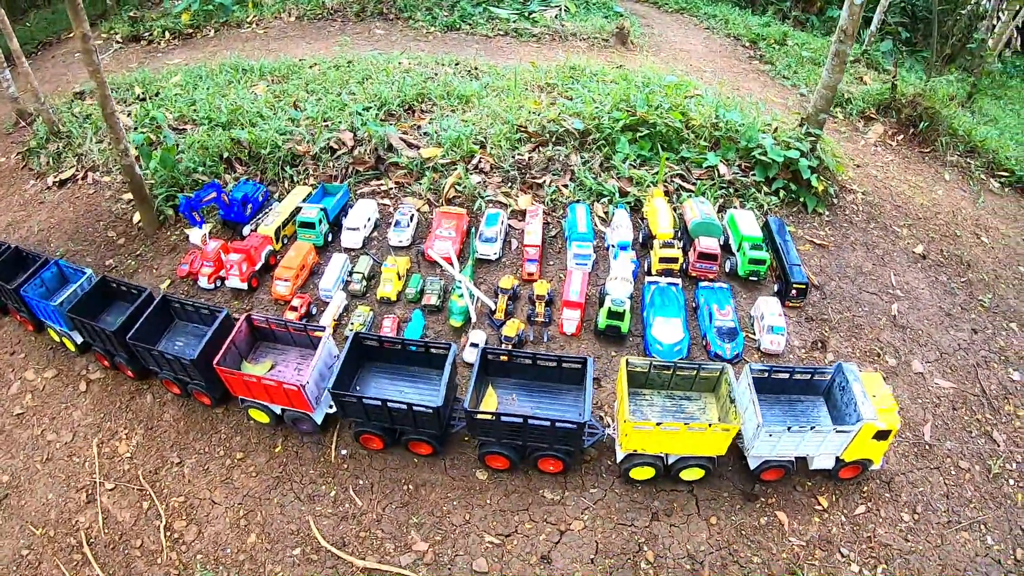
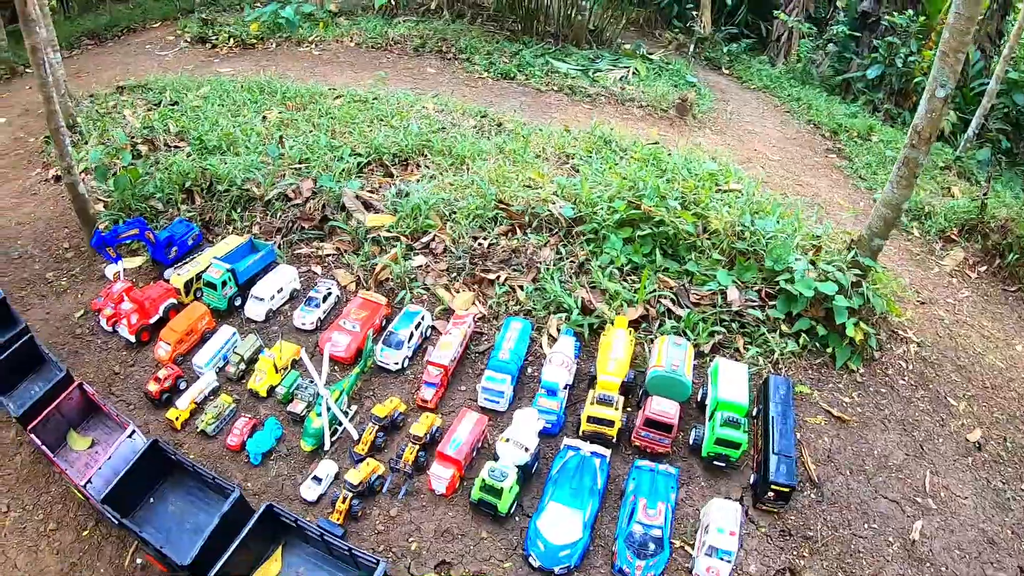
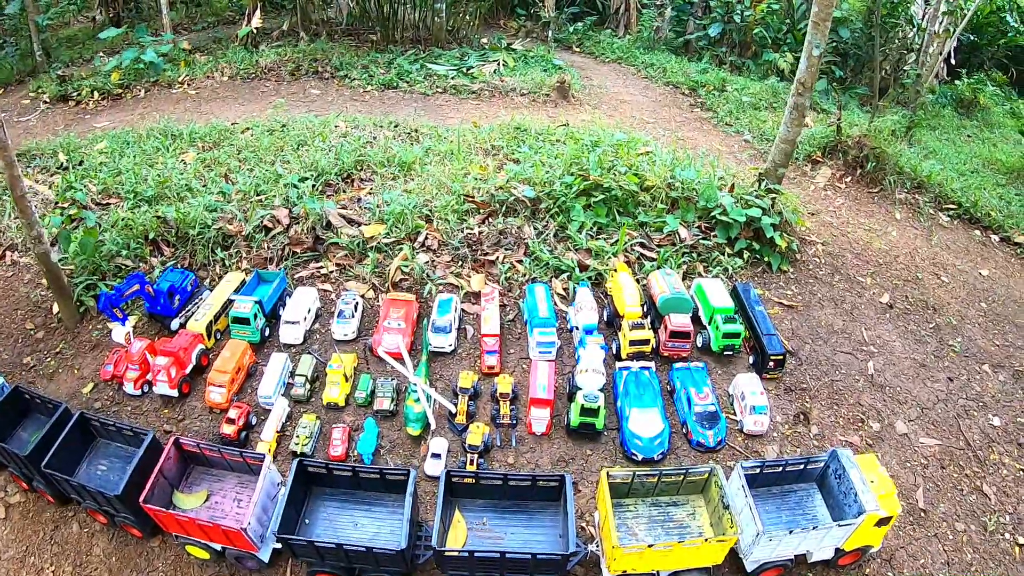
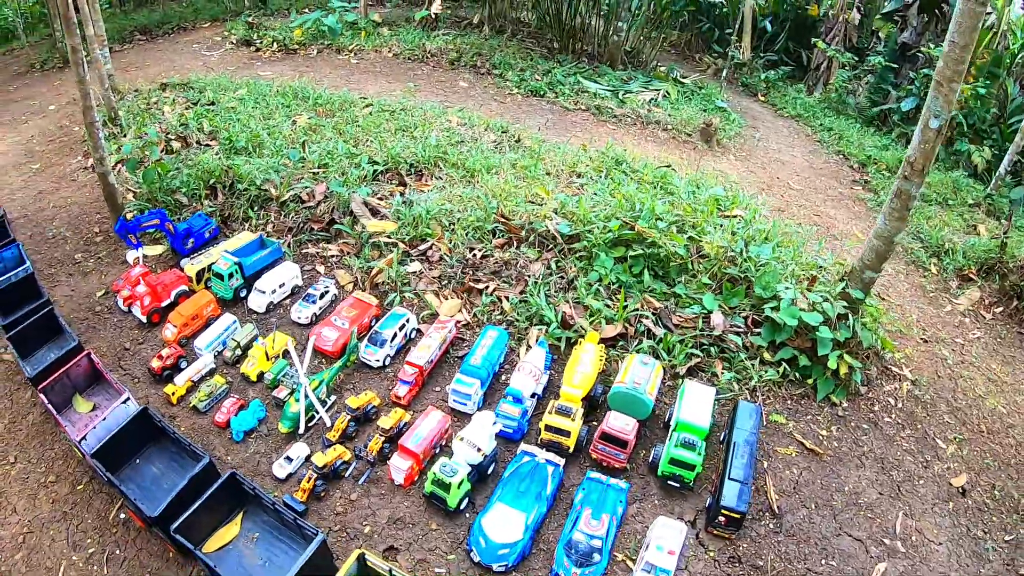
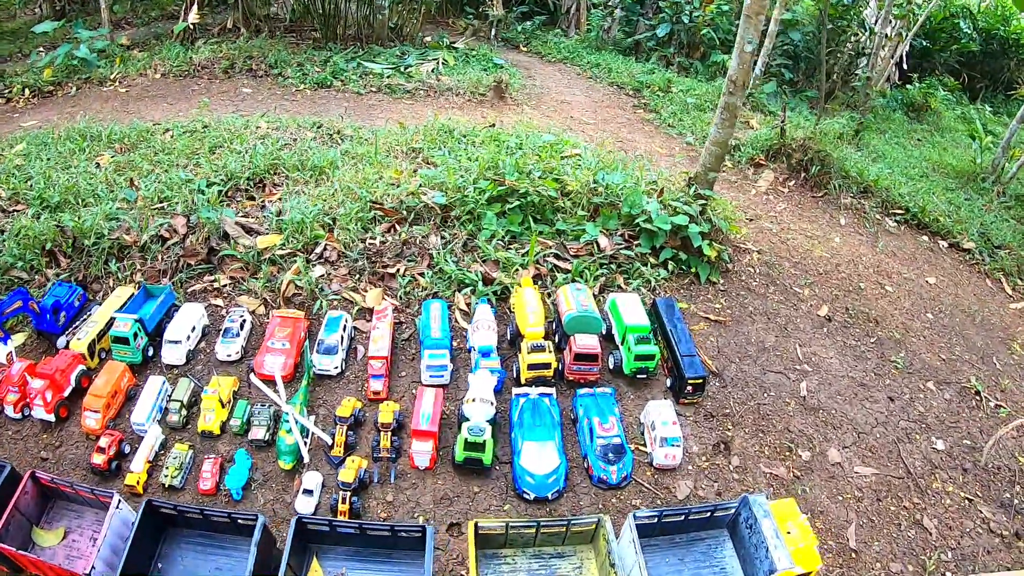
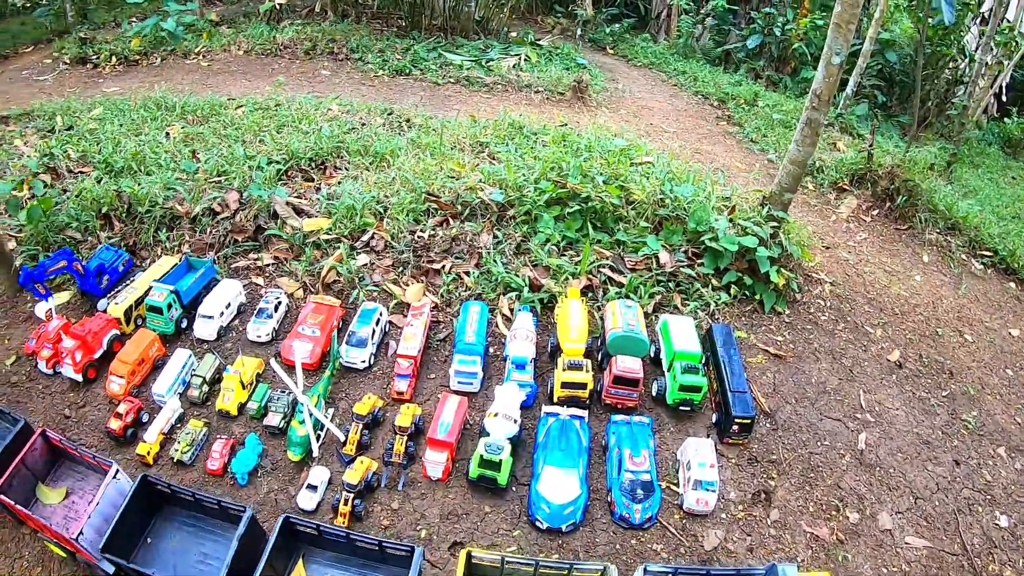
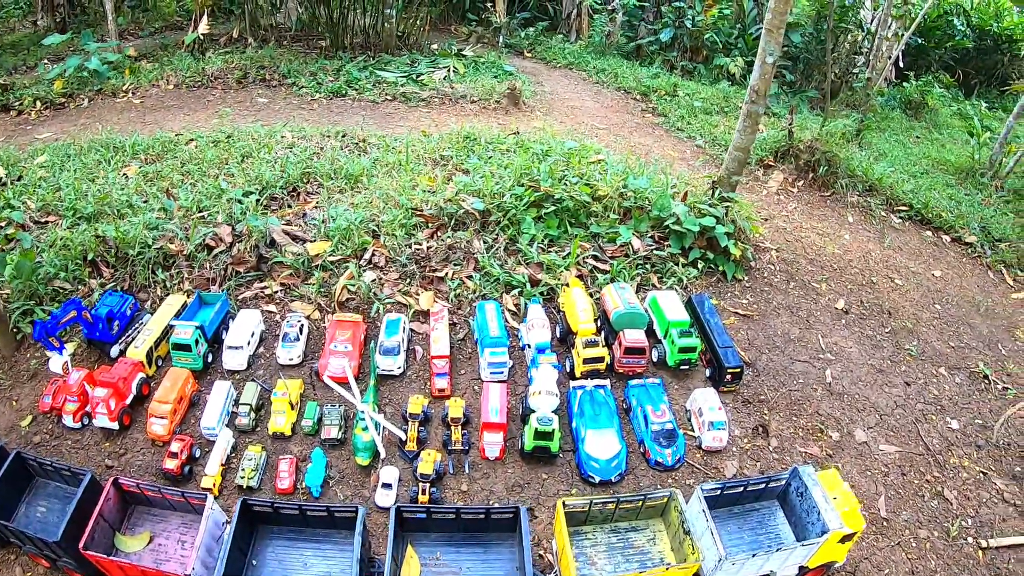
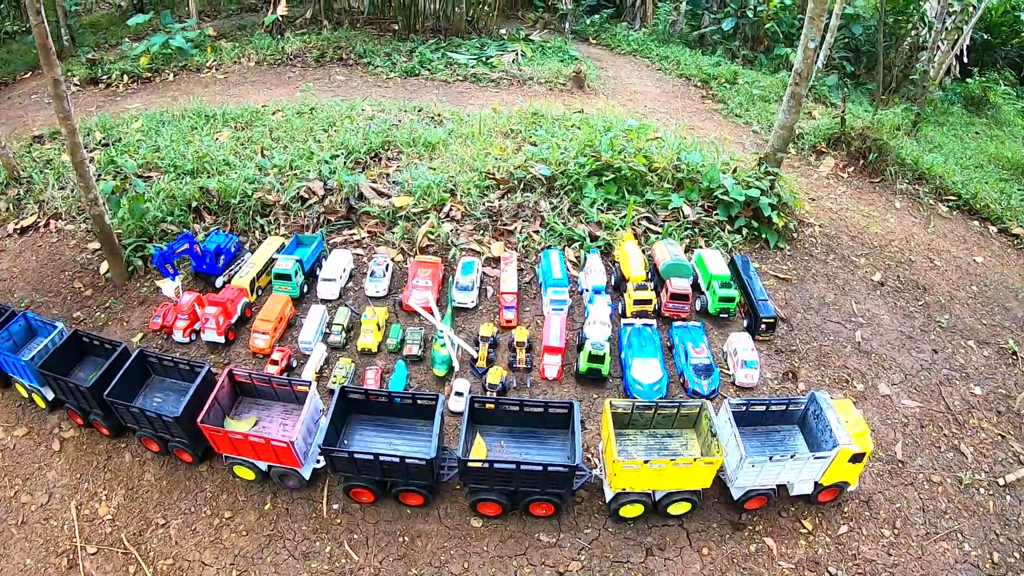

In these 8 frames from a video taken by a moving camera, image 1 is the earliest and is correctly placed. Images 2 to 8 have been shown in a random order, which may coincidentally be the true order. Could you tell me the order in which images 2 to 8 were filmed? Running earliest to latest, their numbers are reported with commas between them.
8, 3, 7, 5, 6, 2, 4
